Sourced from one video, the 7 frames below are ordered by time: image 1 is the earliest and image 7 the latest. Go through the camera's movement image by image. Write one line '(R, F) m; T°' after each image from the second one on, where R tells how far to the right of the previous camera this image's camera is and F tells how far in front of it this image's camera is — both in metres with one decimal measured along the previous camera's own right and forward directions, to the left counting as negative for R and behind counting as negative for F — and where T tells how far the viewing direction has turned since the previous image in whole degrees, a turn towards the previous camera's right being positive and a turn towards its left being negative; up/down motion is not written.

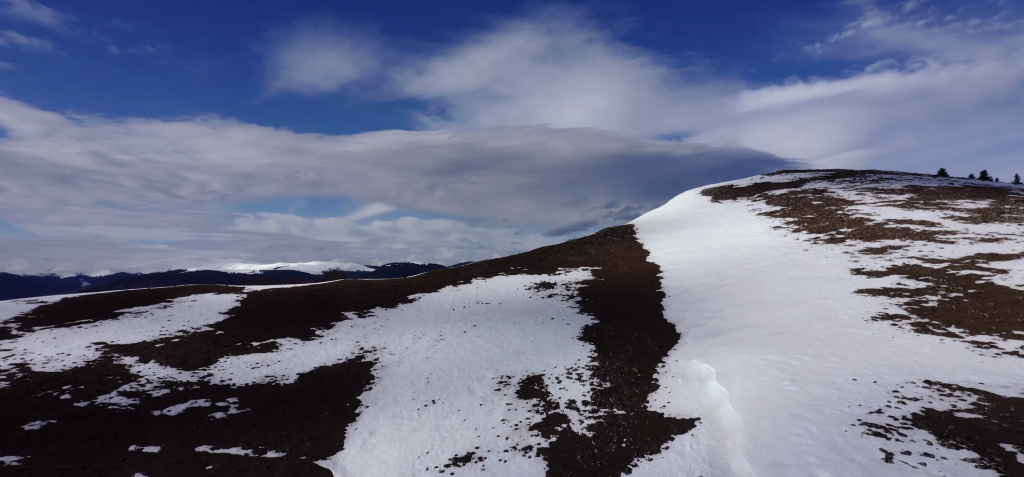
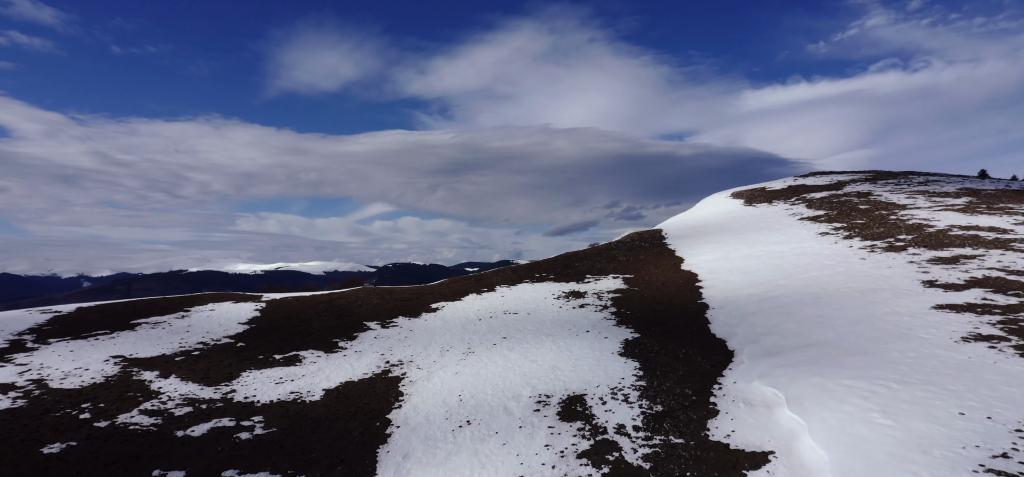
(-2.6, +1.6) m; 0°
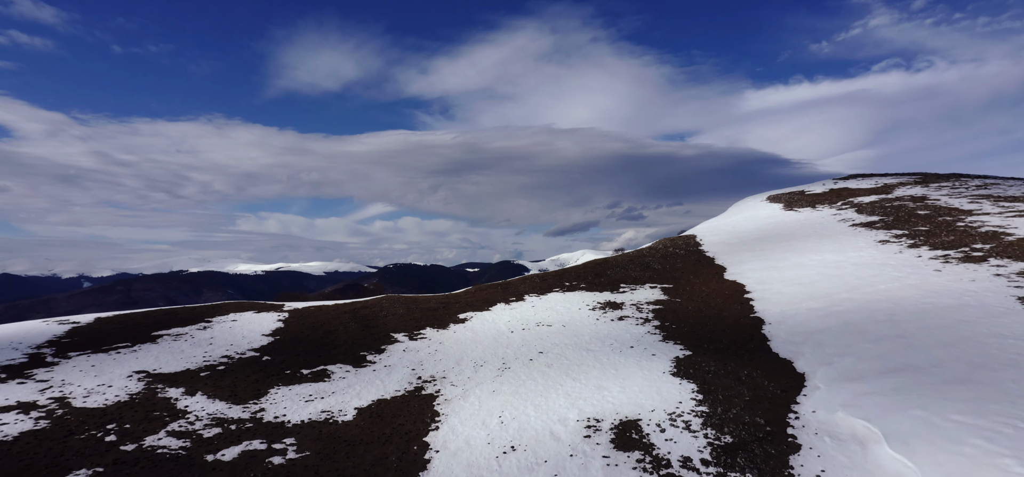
(-3.1, +2.0) m; 0°
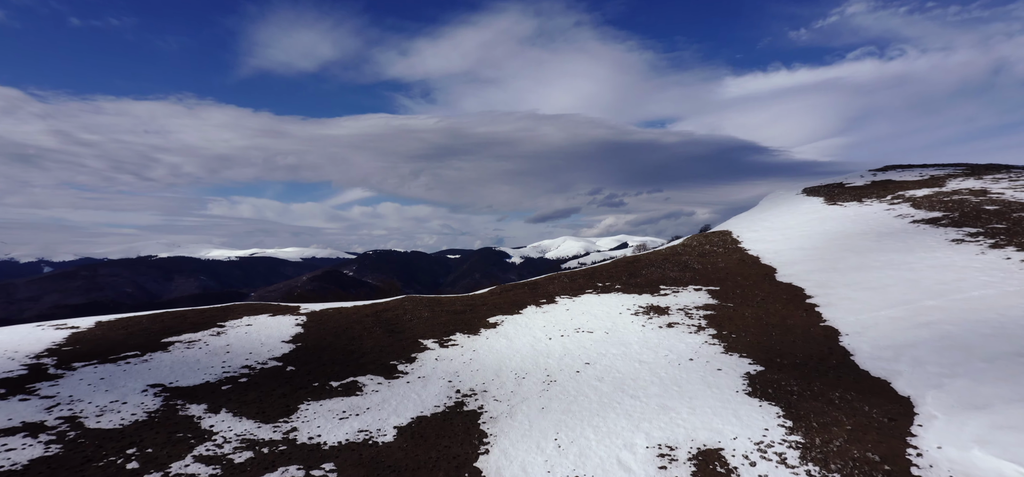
(-5.3, +3.1) m; +3°
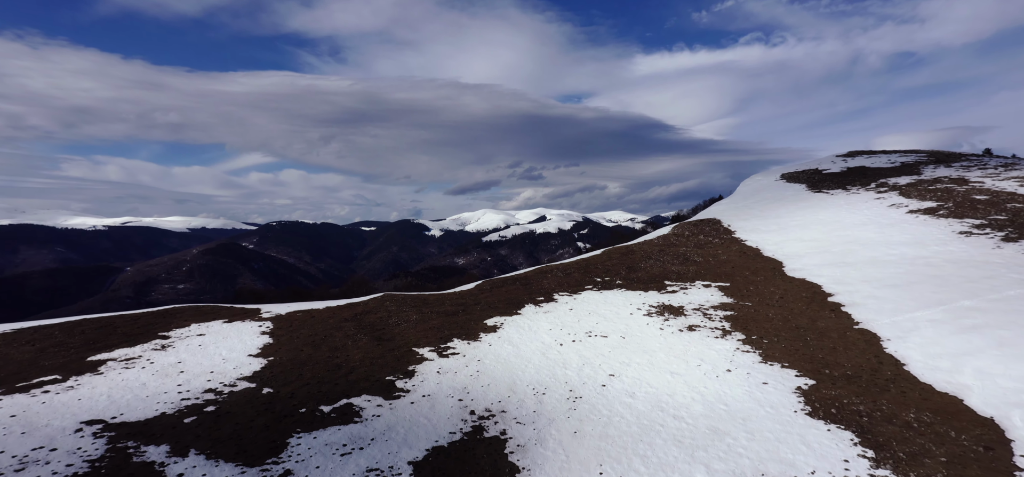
(-7.4, +5.7) m; +9°
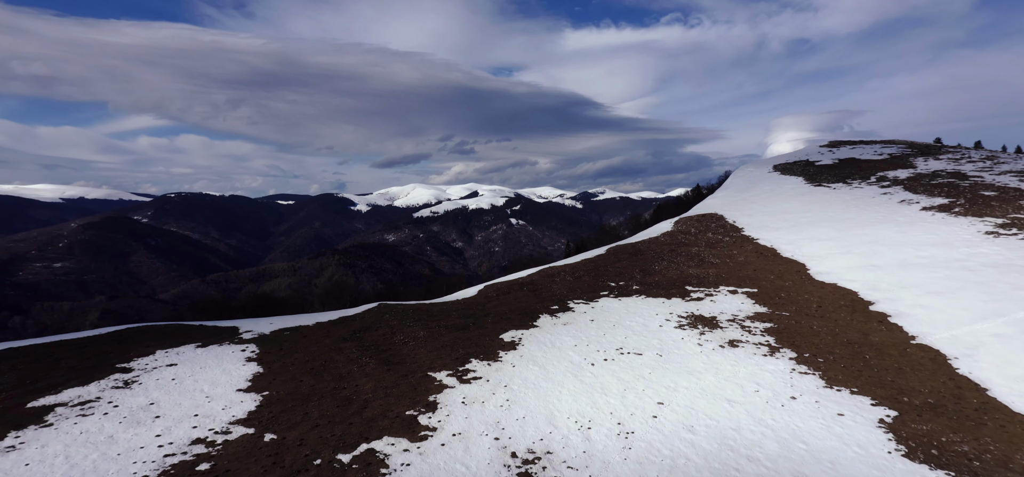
(-6.9, +6.5) m; +8°
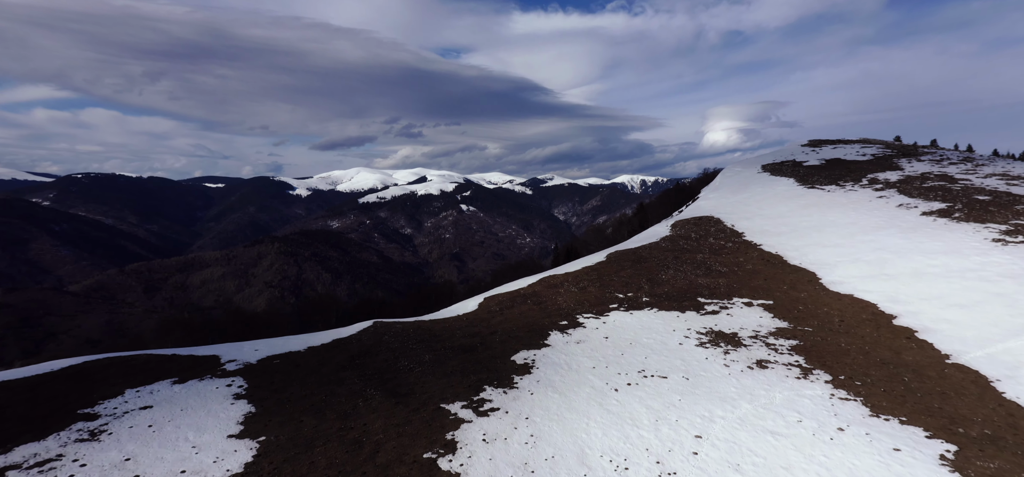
(-4.3, +4.8) m; +6°
